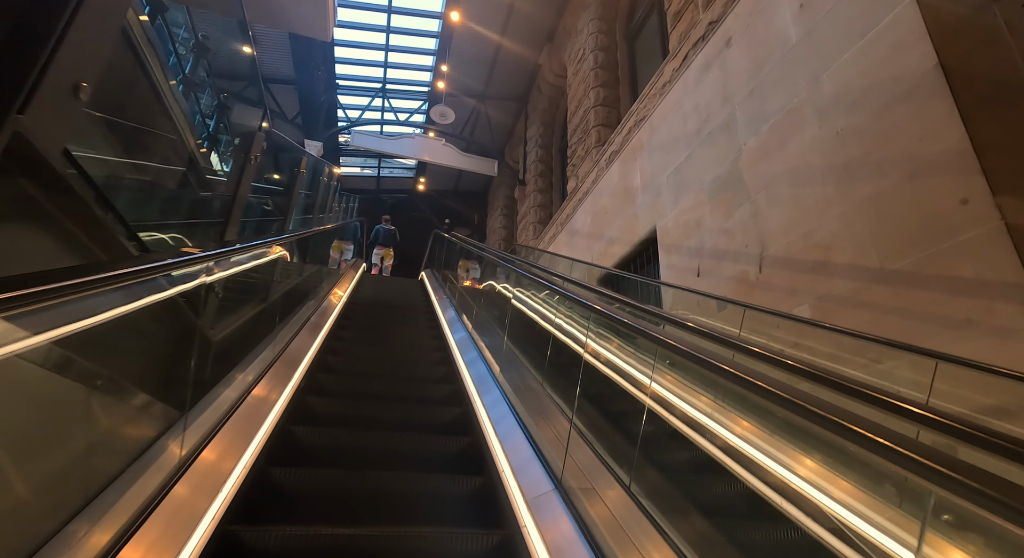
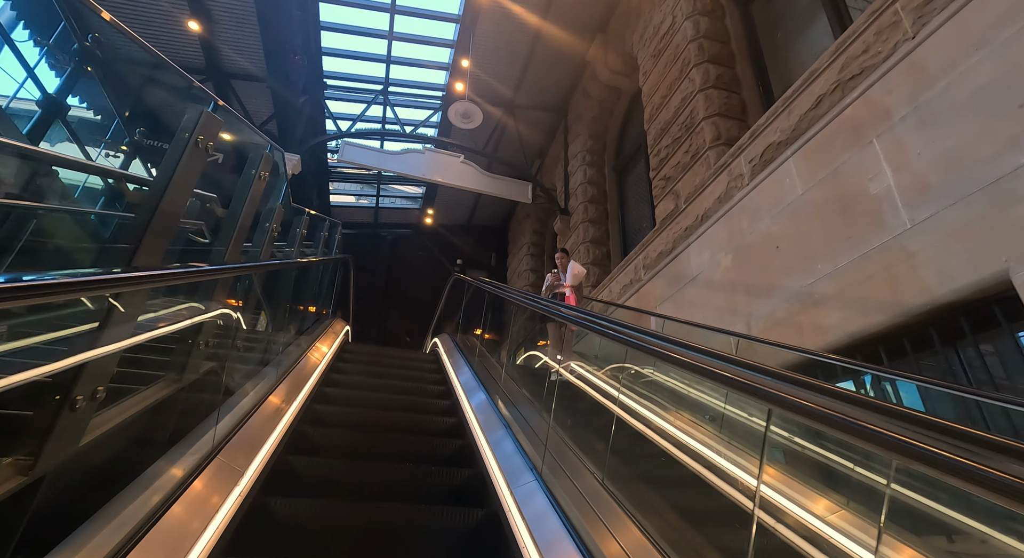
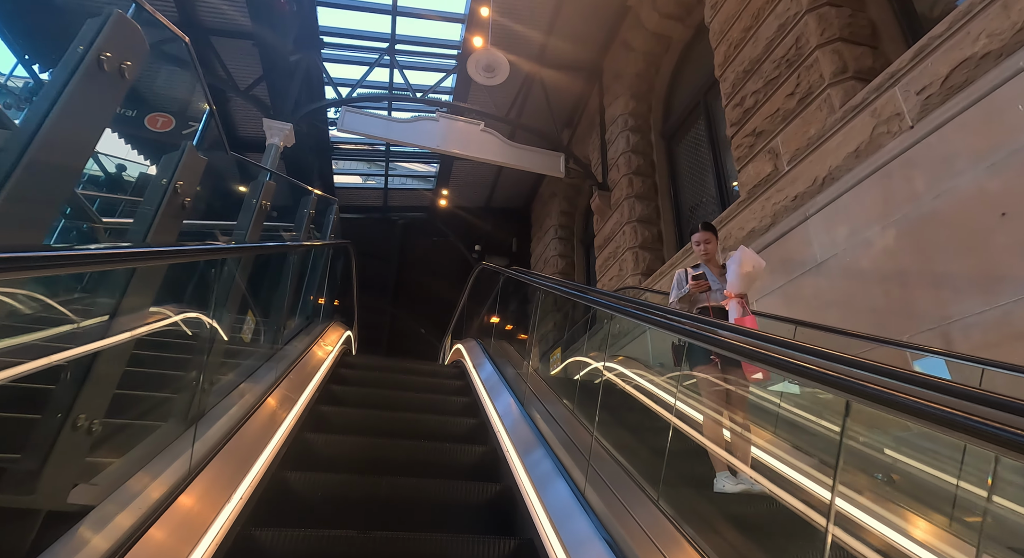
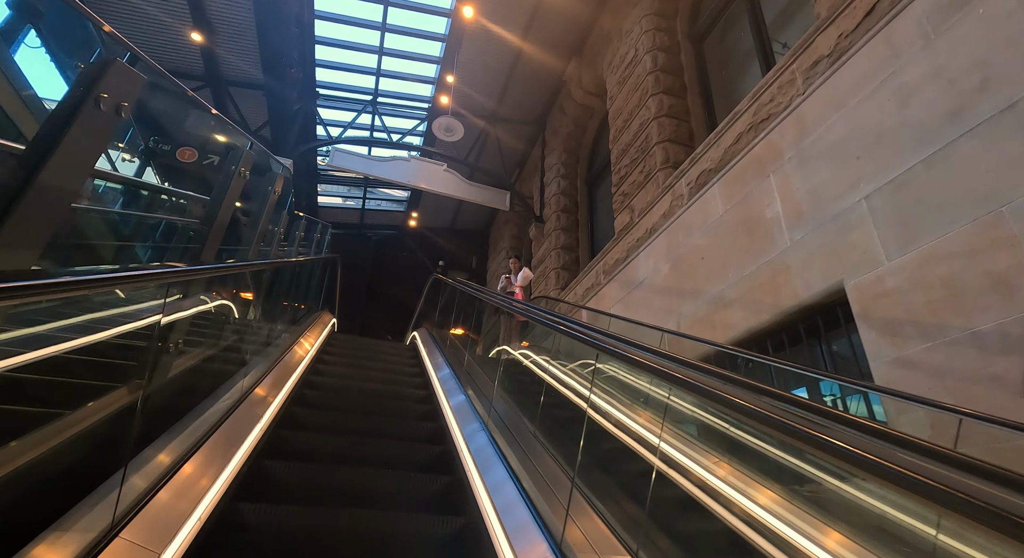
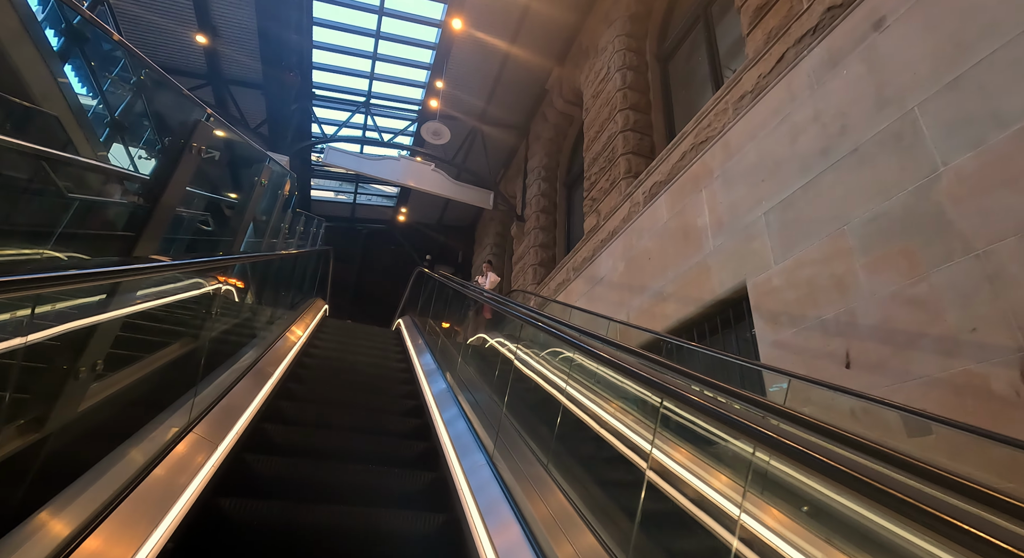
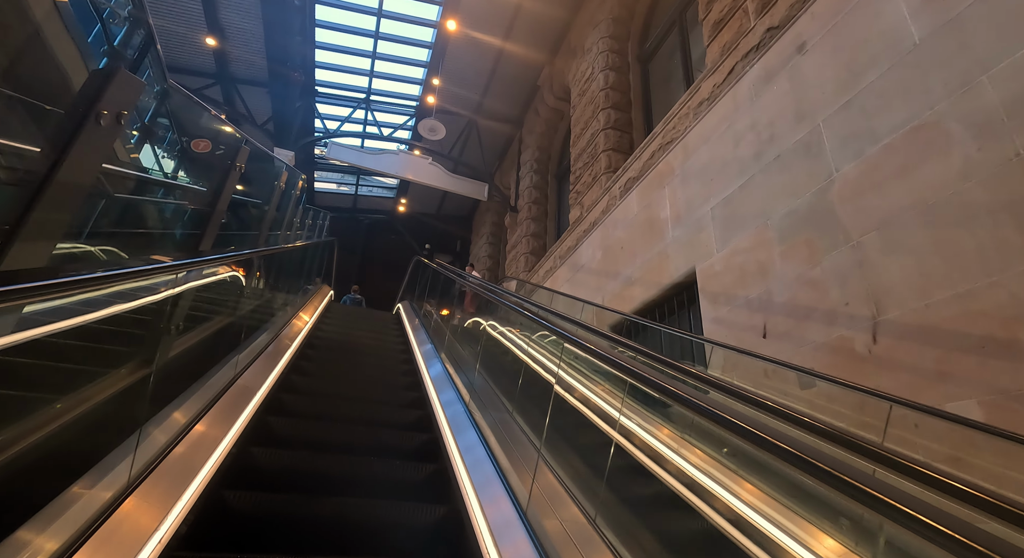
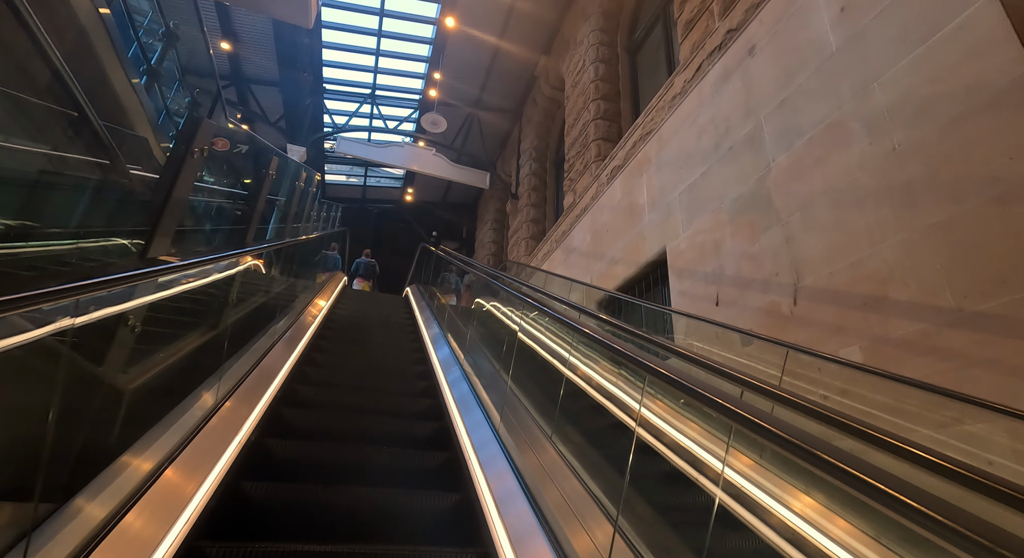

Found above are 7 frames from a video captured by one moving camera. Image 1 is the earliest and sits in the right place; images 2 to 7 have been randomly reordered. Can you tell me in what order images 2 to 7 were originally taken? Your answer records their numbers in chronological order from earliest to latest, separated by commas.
7, 6, 5, 4, 2, 3
